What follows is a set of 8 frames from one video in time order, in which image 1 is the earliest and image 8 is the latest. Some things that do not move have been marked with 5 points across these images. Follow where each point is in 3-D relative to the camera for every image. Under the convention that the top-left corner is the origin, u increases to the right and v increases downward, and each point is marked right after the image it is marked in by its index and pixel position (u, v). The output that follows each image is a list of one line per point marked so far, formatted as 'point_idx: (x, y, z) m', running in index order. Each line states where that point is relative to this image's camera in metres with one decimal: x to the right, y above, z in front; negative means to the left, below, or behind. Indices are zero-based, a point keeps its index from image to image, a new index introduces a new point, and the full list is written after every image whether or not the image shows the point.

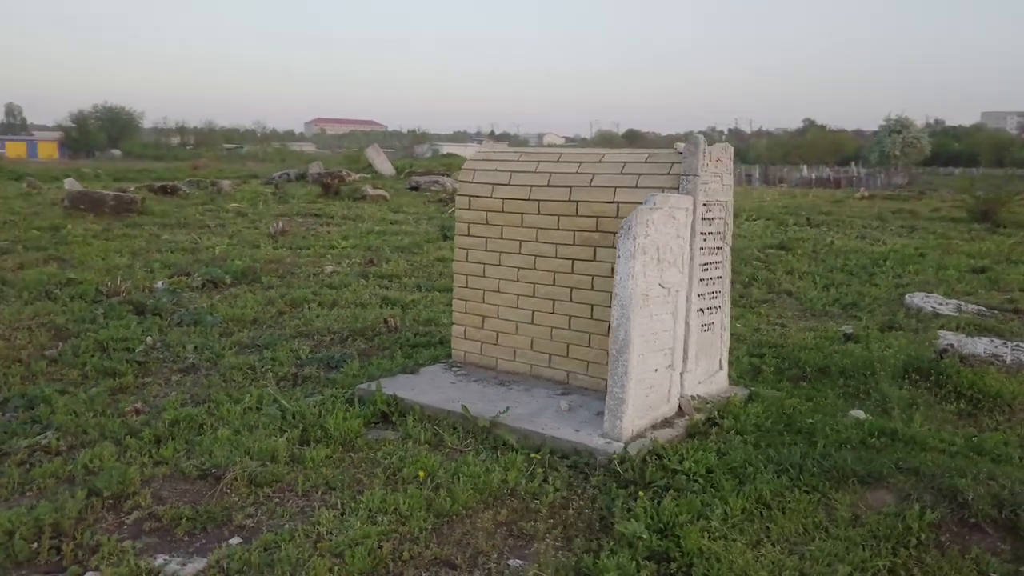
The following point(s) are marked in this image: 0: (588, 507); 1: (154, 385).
0: (+0.3, -0.9, +3.3) m
1: (-2.2, -0.6, +5.0) m
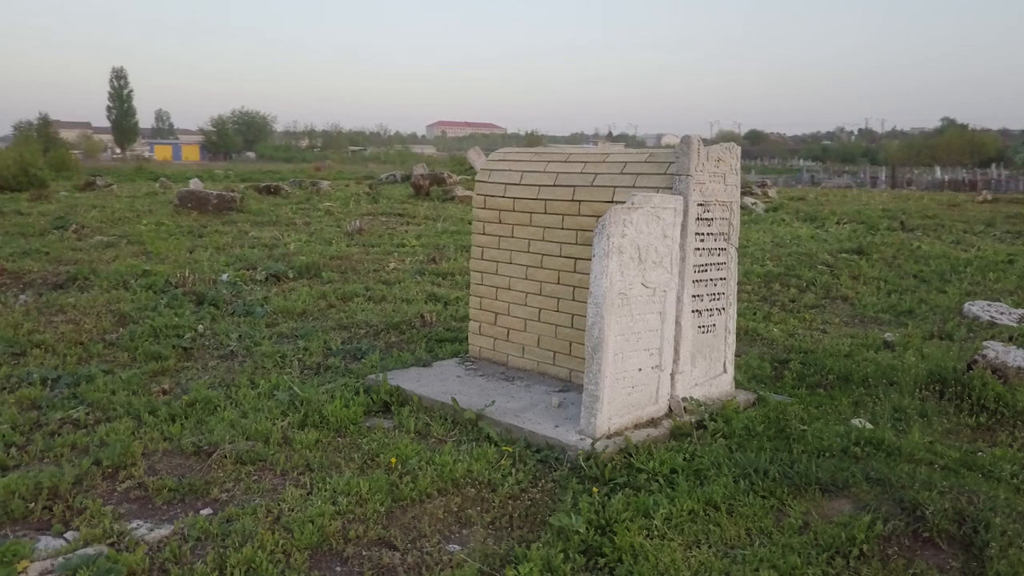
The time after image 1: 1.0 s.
0: (+0.1, -0.9, +3.4) m
1: (-2.1, -0.5, +5.4) m
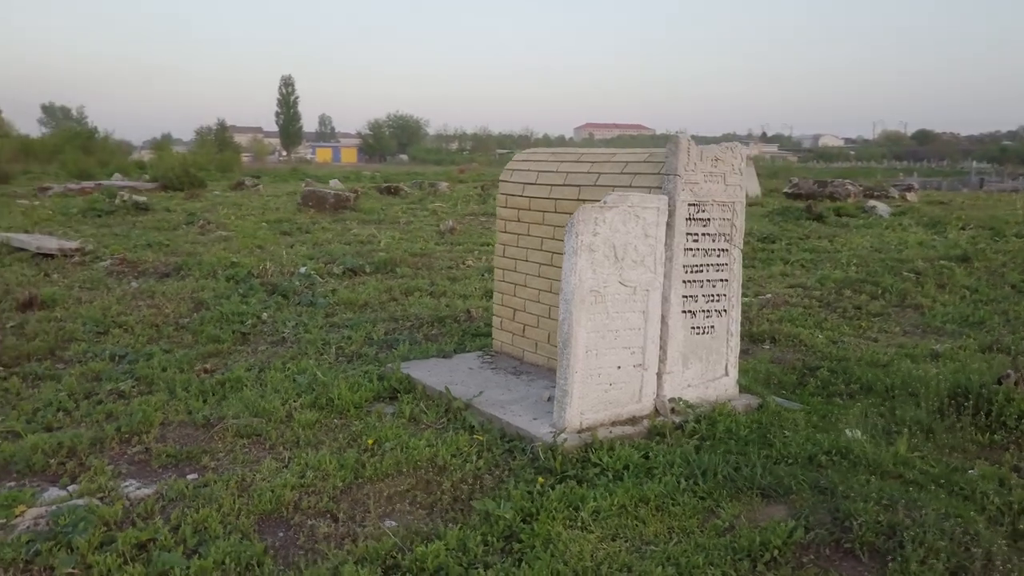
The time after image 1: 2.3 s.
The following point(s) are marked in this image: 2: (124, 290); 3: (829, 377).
0: (-0.1, -0.8, +3.5) m
1: (-2.0, -0.5, +5.9) m
2: (-3.7, 0.0, +7.8) m
3: (+2.0, -0.5, +5.1) m
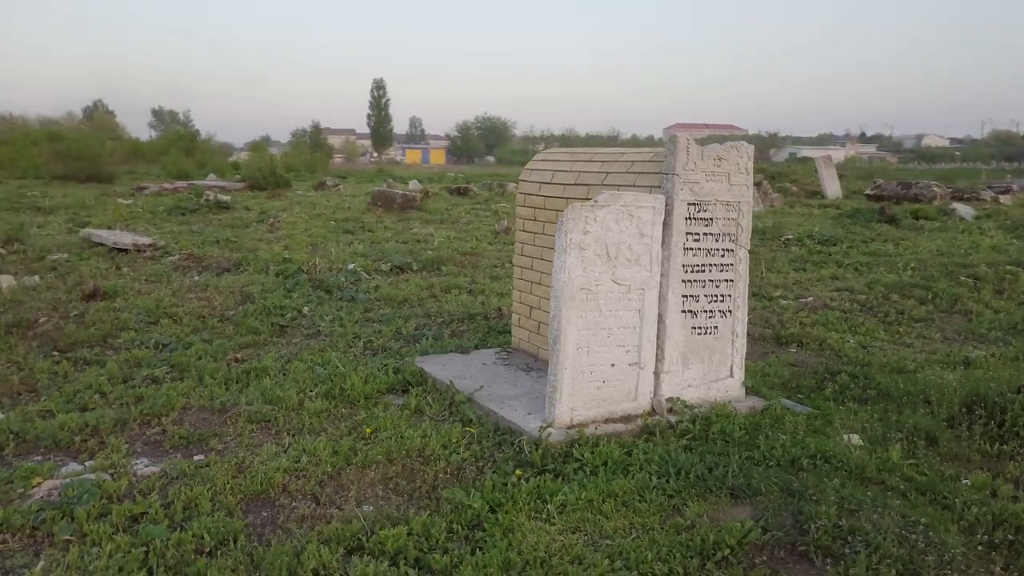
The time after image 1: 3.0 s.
0: (-0.2, -0.8, +3.6) m
1: (-1.8, -0.4, +6.2) m
2: (-3.3, +0.1, +8.3) m
3: (+2.0, -0.6, +5.0) m
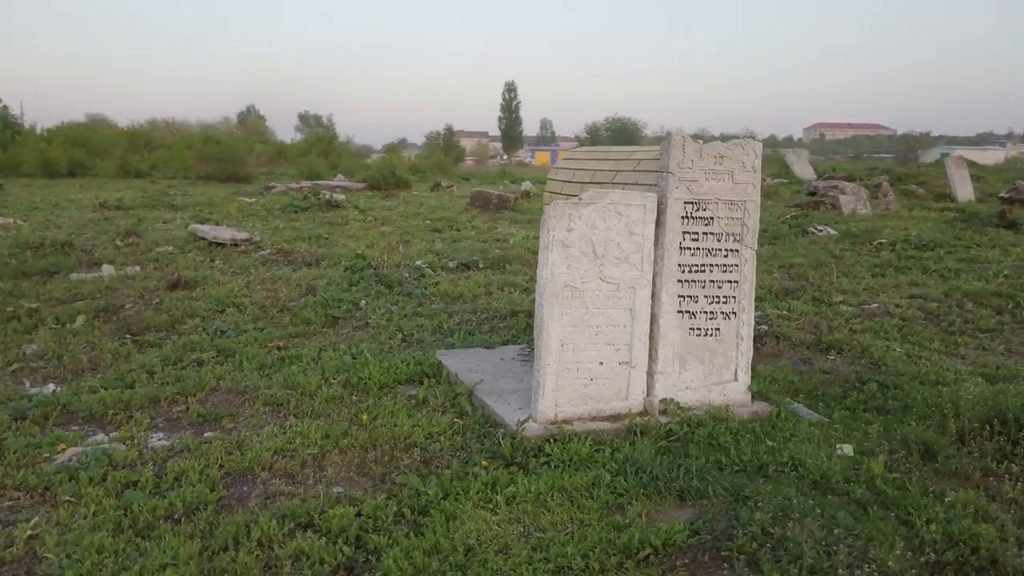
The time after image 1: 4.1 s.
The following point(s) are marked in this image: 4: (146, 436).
0: (-0.4, -0.8, +3.7) m
1: (-1.5, -0.4, +6.5) m
2: (-2.7, +0.1, +8.8) m
3: (+2.1, -0.6, +4.7) m
4: (-1.9, -0.8, +4.2) m
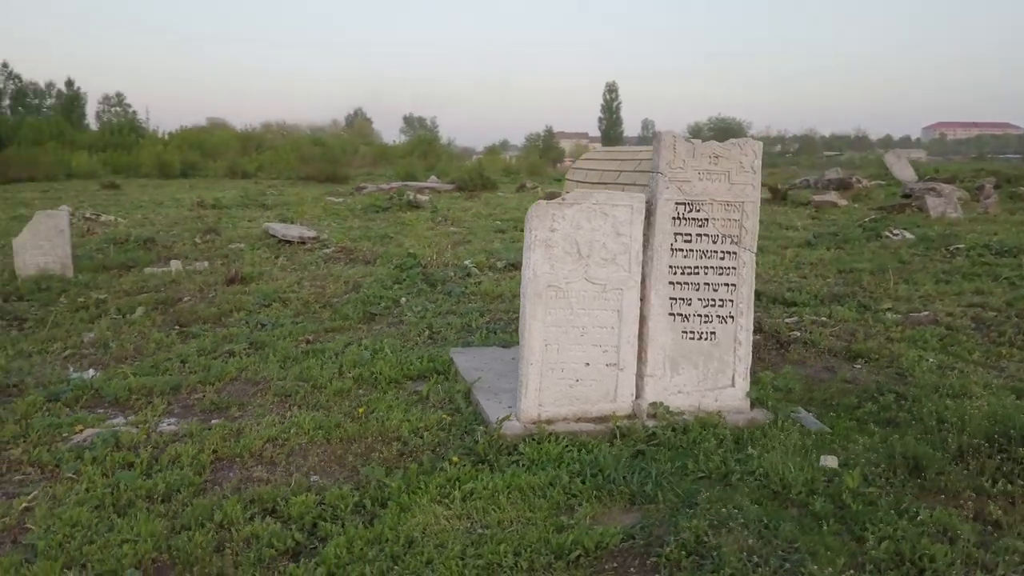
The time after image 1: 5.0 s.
0: (-0.5, -0.8, +3.8) m
1: (-1.3, -0.3, +6.7) m
2: (-2.2, +0.2, +9.1) m
3: (+2.1, -0.6, +4.5) m
4: (-1.9, -0.7, +4.5) m
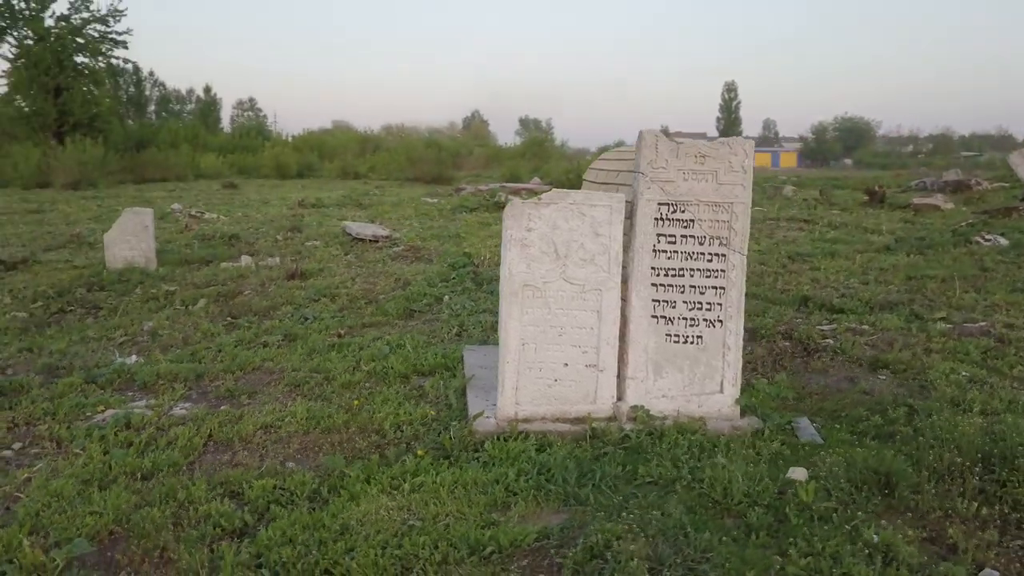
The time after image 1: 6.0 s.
0: (-0.6, -0.8, +3.9) m
1: (-1.0, -0.3, +6.9) m
2: (-1.5, +0.2, +9.4) m
3: (+2.0, -0.7, +4.2) m
4: (-2.0, -0.7, +4.8) m
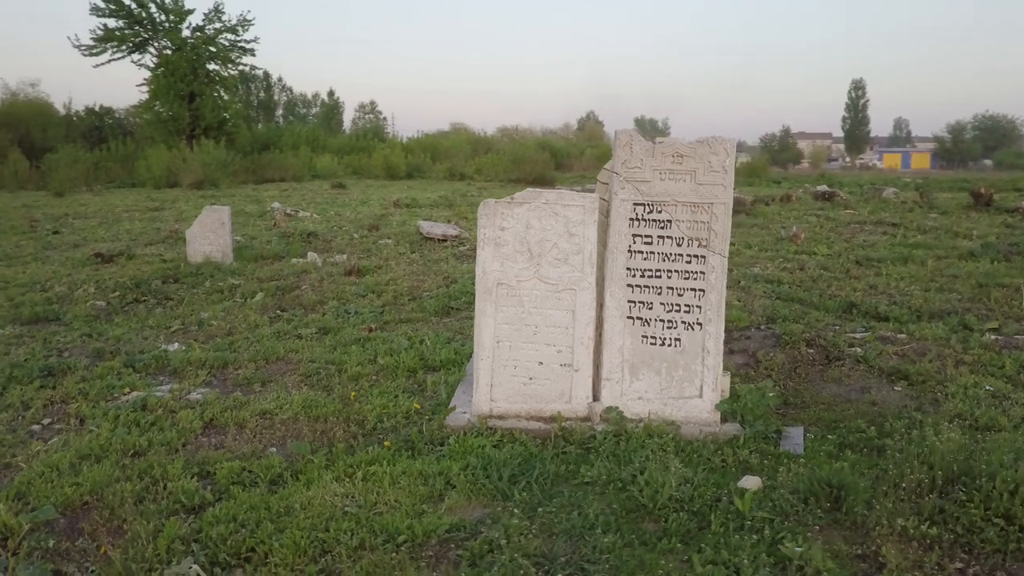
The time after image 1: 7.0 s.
0: (-0.8, -0.7, +4.0) m
1: (-0.8, -0.3, +7.0) m
2: (-0.9, +0.2, +9.6) m
3: (+1.9, -0.7, +4.0) m
4: (-2.0, -0.6, +5.1) m
